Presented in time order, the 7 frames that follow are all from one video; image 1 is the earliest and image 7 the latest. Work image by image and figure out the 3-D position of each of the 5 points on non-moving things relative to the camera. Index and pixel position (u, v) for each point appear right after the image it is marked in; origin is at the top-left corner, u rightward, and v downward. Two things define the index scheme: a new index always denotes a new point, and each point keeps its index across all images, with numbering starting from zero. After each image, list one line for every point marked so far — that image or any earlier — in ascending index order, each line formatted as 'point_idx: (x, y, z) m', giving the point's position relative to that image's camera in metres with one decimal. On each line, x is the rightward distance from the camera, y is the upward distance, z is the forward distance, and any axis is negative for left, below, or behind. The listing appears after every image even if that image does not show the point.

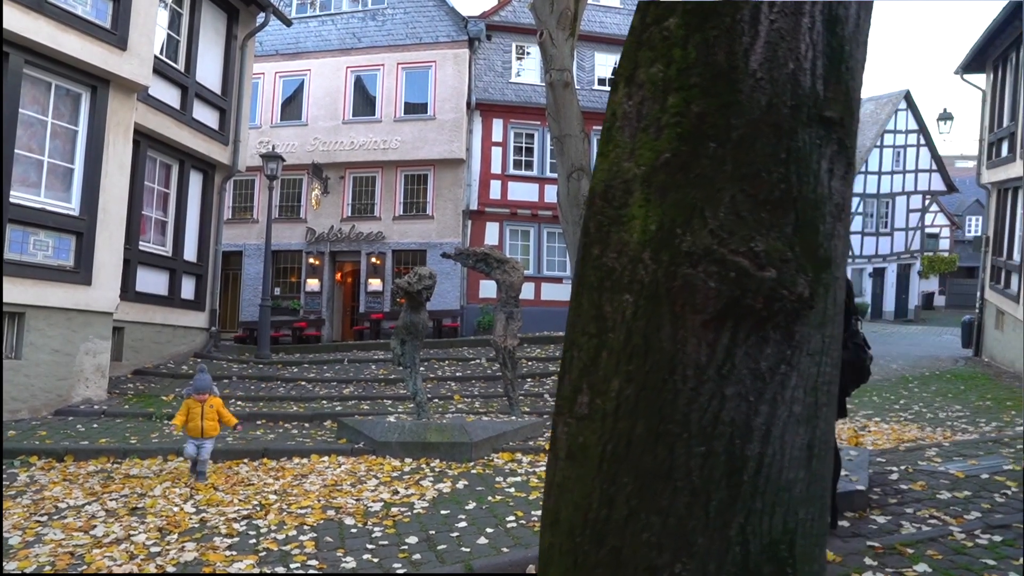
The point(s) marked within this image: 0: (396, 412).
0: (-0.8, -1.3, +9.2) m
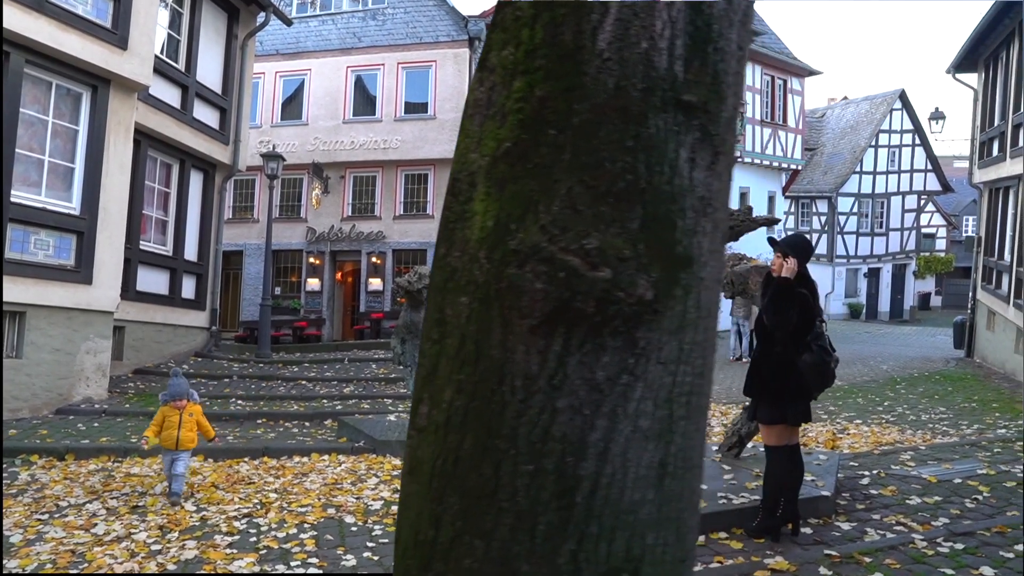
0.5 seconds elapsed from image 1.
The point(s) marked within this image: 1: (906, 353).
0: (-1.0, -1.3, +9.0) m
1: (+8.3, -1.4, +17.4) m
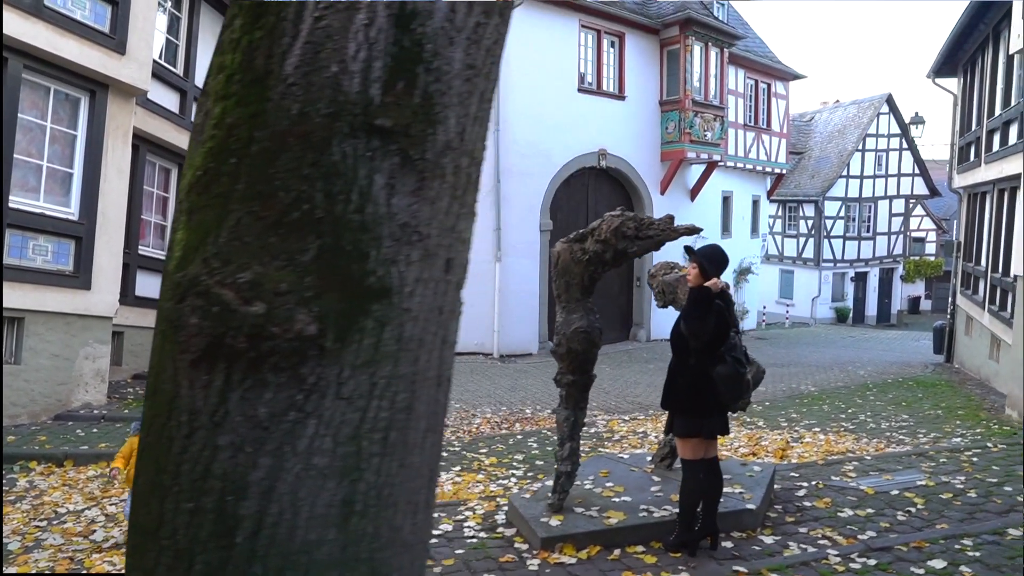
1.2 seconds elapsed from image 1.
0: (-1.4, -1.4, +9.0) m
1: (+7.9, -1.5, +17.3) m
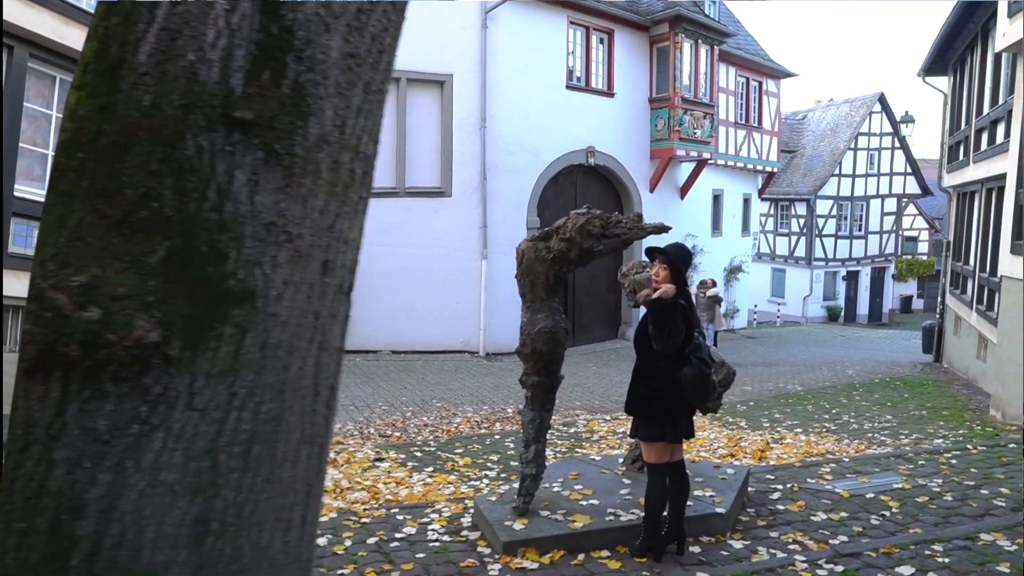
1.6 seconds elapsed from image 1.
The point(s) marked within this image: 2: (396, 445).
0: (-1.6, -1.4, +8.9) m
1: (+7.6, -1.5, +17.3) m
2: (-1.0, -1.3, +7.0) m
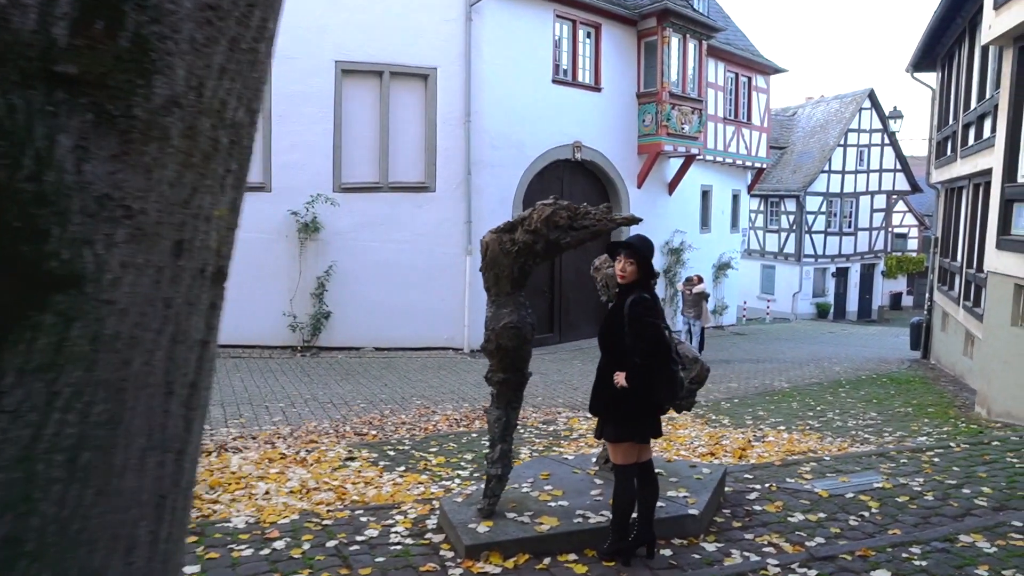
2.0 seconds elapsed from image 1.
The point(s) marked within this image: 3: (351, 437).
0: (-1.8, -1.3, +8.7) m
1: (+7.4, -1.4, +17.2) m
2: (-1.2, -1.3, +6.9) m
3: (-1.4, -1.3, +7.4) m
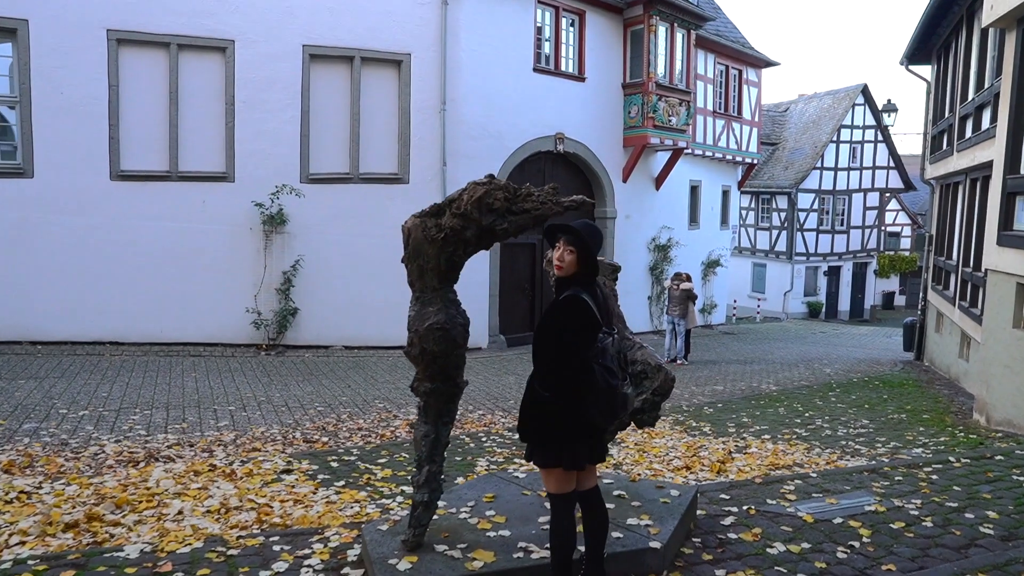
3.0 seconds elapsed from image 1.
0: (-2.2, -1.3, +8.1) m
1: (+7.0, -1.4, +16.7) m
2: (-1.5, -1.3, +6.3) m
3: (-1.8, -1.3, +6.8) m
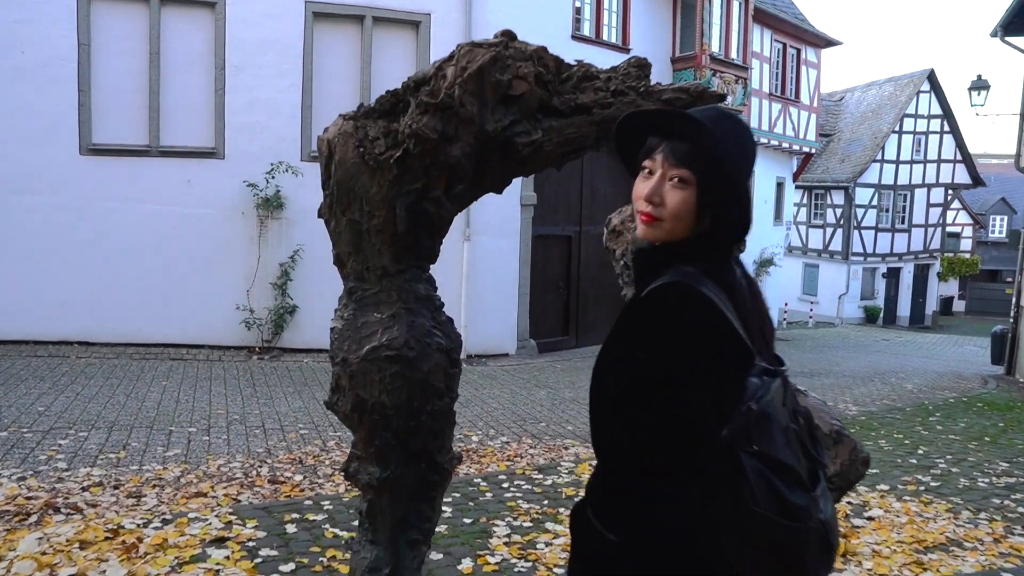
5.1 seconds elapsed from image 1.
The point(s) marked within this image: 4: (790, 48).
0: (-1.9, -1.2, +6.5) m
1: (+7.5, -1.4, +14.7) m
2: (-1.3, -1.2, +4.6) m
3: (-1.6, -1.2, +5.1) m
4: (+6.3, +5.4, +18.7) m
